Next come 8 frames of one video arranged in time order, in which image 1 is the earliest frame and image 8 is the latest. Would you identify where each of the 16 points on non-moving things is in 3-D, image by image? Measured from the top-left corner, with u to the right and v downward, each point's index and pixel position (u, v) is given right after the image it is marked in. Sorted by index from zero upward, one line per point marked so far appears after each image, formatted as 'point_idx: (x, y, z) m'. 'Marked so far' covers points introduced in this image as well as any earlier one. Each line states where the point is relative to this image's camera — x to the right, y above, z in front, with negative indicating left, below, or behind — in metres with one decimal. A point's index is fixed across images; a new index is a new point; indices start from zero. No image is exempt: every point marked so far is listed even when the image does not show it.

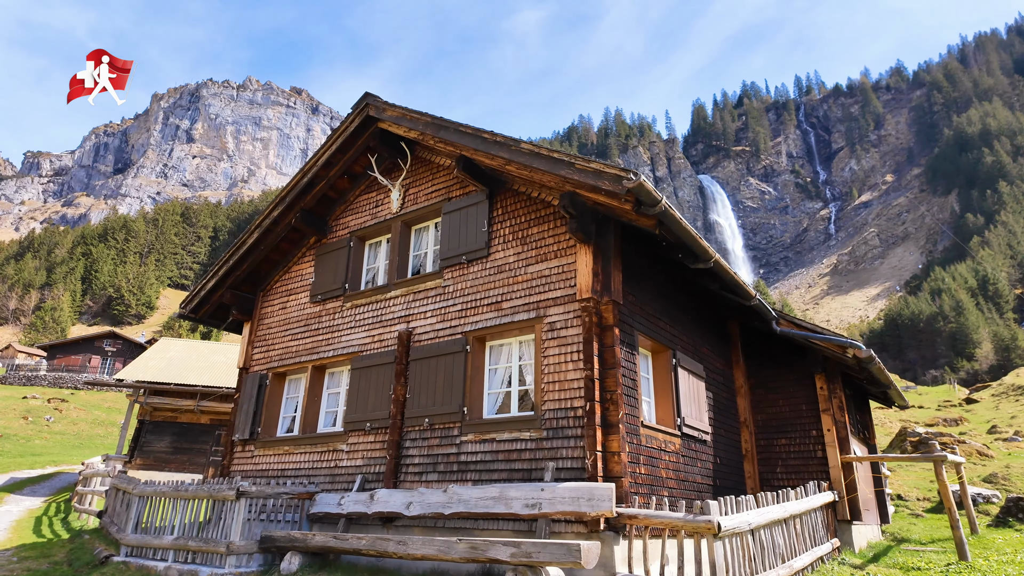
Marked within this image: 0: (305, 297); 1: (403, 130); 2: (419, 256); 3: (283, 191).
0: (-4.2, -0.2, +11.8) m
1: (-1.9, +2.7, +10.2) m
2: (-1.8, +0.6, +10.6) m
3: (-4.5, +1.9, +11.5) m
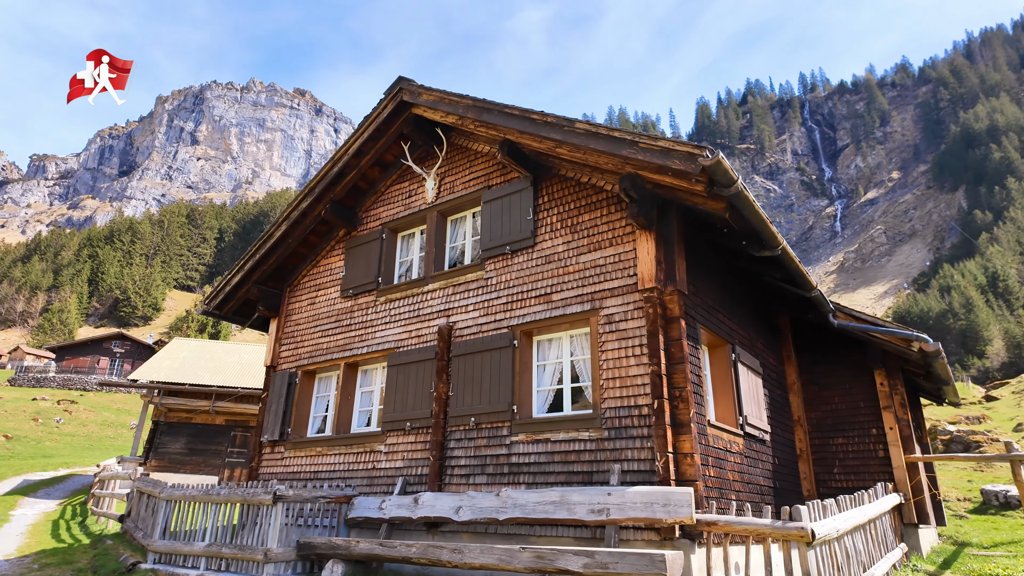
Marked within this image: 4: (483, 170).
0: (-3.4, -0.1, +11.4) m
1: (-1.2, +2.9, +9.8) m
2: (-1.0, +0.7, +10.1) m
3: (-3.7, +2.0, +11.0) m
4: (-0.5, +2.0, +9.8) m
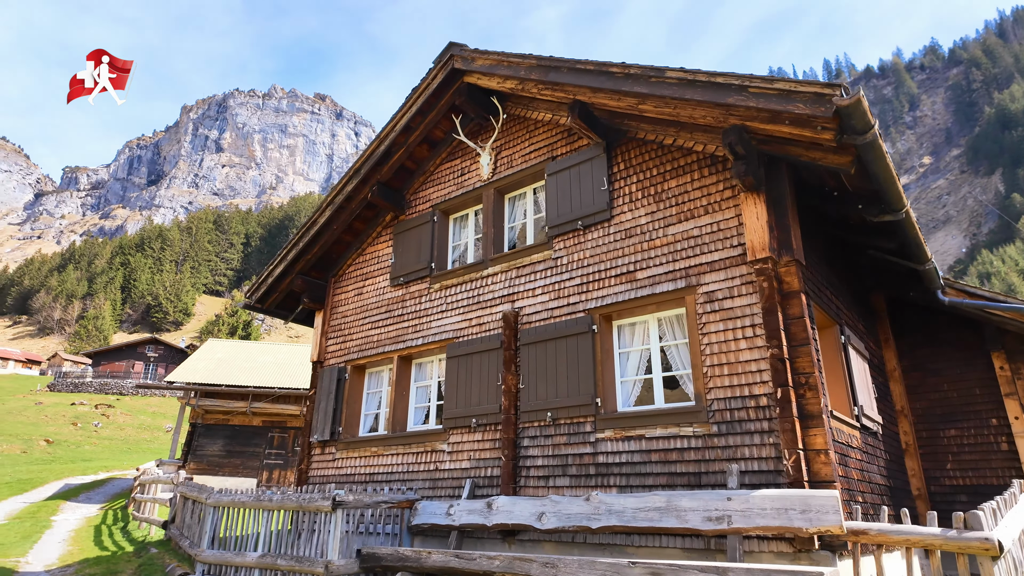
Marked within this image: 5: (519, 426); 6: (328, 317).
0: (-2.3, +0.1, +10.6) m
1: (-0.2, +3.1, +8.9) m
2: (0.0, +1.0, +9.2) m
3: (-2.7, +2.2, +10.3) m
4: (+0.5, +2.2, +8.9) m
5: (+0.1, -1.8, +7.7) m
6: (-3.5, -0.6, +11.2) m
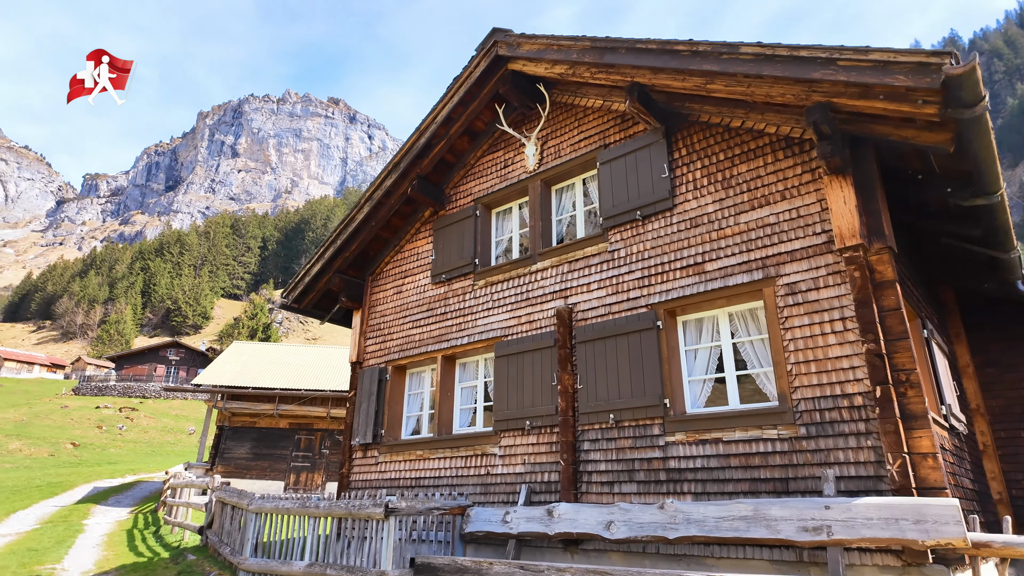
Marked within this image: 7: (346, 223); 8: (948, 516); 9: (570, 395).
0: (-1.5, +0.2, +10.2) m
1: (+0.5, +3.2, +8.5) m
2: (+0.8, +1.0, +8.8) m
3: (-1.9, +2.2, +9.9) m
4: (+1.2, +2.3, +8.5) m
5: (+0.8, -1.8, +7.3) m
6: (-2.7, -0.5, +10.8) m
7: (-2.9, +1.2, +10.4) m
8: (+3.4, -1.8, +4.6) m
9: (+0.7, -1.4, +7.4) m
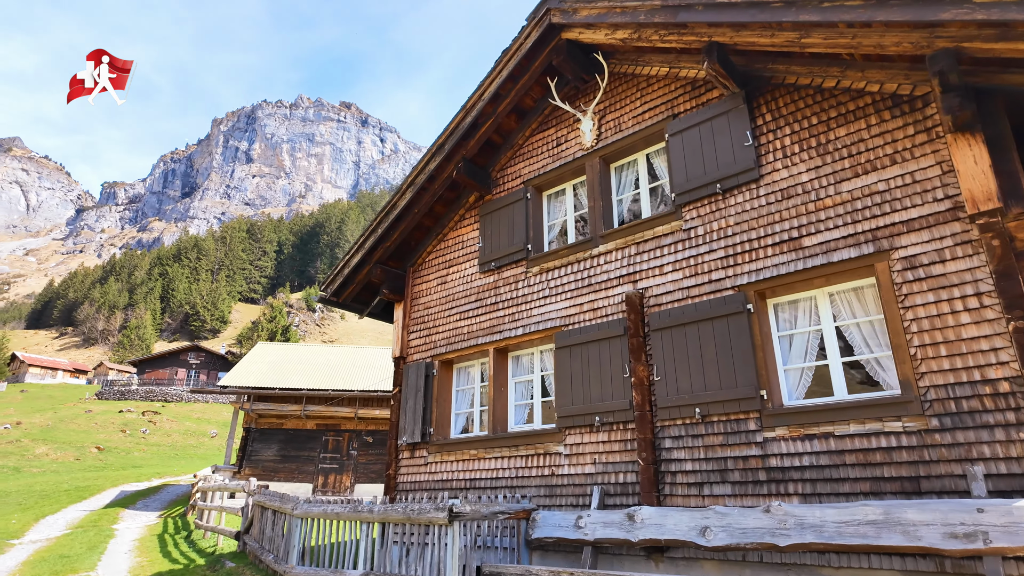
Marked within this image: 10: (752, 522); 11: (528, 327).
0: (-0.7, +0.3, +9.6) m
1: (+1.2, +3.4, +7.8) m
2: (+1.6, +1.2, +8.2) m
3: (-1.1, +2.4, +9.3) m
4: (+2.0, +2.5, +7.8) m
5: (+1.6, -1.5, +6.6) m
6: (-1.8, -0.4, +10.2) m
7: (-2.1, +1.3, +9.8) m
8: (+4.1, -1.5, +3.9) m
9: (+1.5, -1.2, +6.8) m
10: (+2.2, -2.1, +5.4) m
11: (+0.2, -0.5, +8.4) m
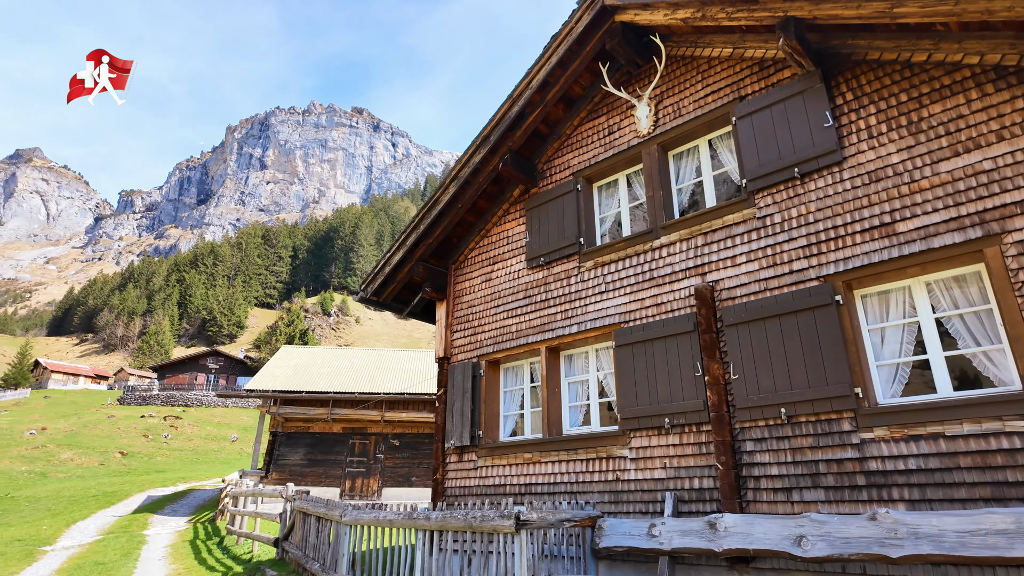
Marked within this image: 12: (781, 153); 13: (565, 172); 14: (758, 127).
0: (+0.1, +0.4, +9.2) m
1: (+1.9, +3.5, +7.4) m
2: (+2.3, +1.3, +7.8) m
3: (-0.4, +2.4, +9.0) m
4: (+2.7, +2.6, +7.4) m
5: (+2.3, -1.5, +6.2) m
6: (-1.0, -0.3, +9.9) m
7: (-1.3, +1.3, +9.5) m
8: (+4.8, -1.4, +3.4) m
9: (+2.3, -1.1, +6.3) m
10: (+2.9, -2.0, +5.0) m
11: (+1.0, -0.5, +8.0) m
12: (+3.0, +1.5, +6.6) m
13: (+0.8, +1.8, +9.0) m
14: (+2.9, +1.9, +6.9) m
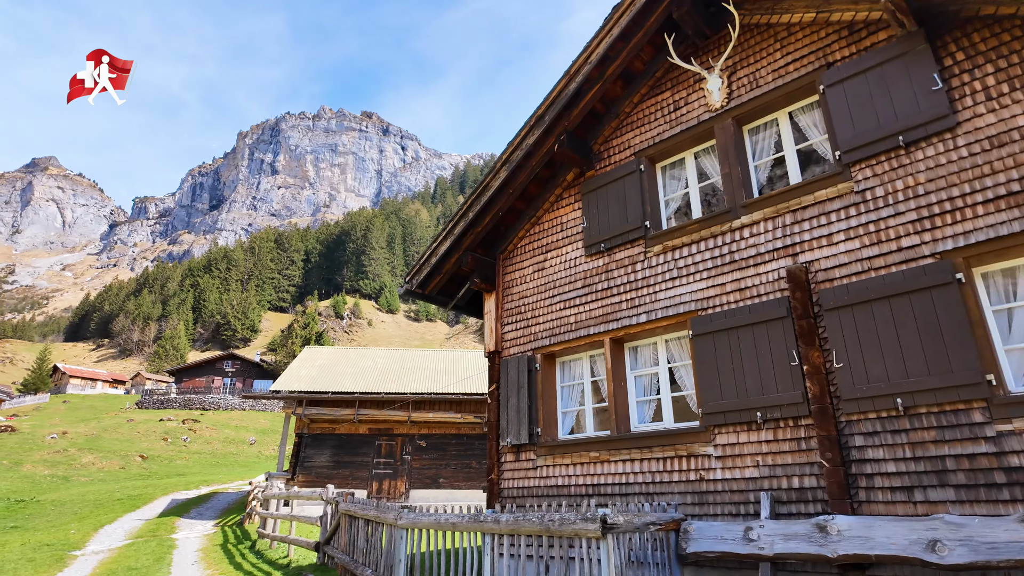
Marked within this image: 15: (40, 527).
0: (+0.9, +0.6, +8.7) m
1: (+2.7, +3.7, +6.9) m
2: (+3.1, +1.5, +7.2) m
3: (+0.4, +2.6, +8.5) m
4: (+3.5, +2.8, +6.9) m
5: (+3.1, -1.3, +5.7) m
6: (-0.2, -0.2, +9.4) m
7: (-0.5, +1.5, +9.0) m
8: (+5.5, -1.2, +2.8) m
9: (+3.1, -0.9, +5.8) m
10: (+3.7, -1.8, +4.4) m
11: (+1.8, -0.3, +7.5) m
12: (+3.8, +1.7, +6.1) m
13: (+1.6, +1.9, +8.5) m
14: (+3.7, +2.1, +6.4) m
15: (-15.3, -7.7, +19.0) m
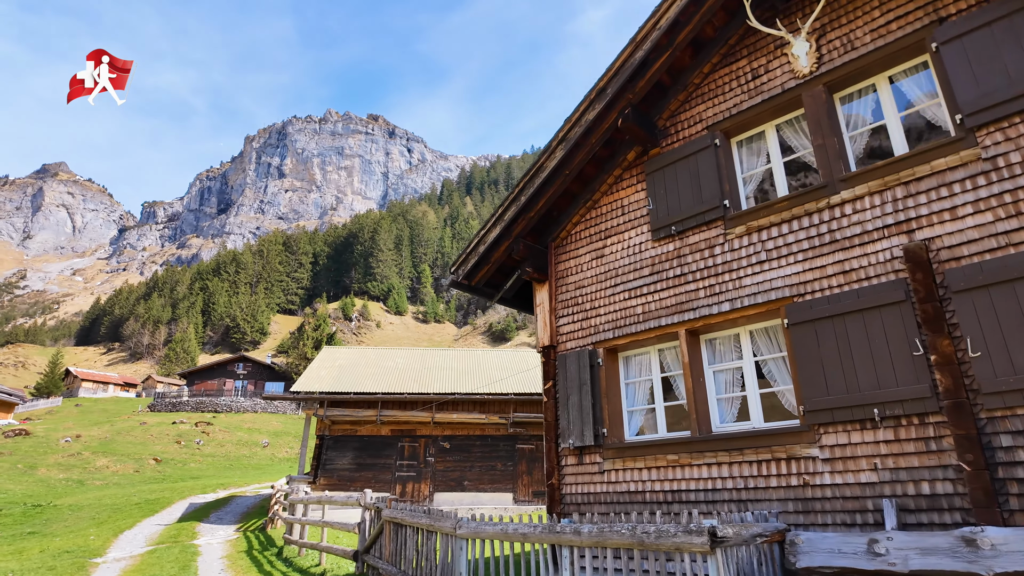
0: (+1.7, +0.7, +8.1) m
1: (+3.4, +3.8, +6.2) m
2: (+3.9, +1.7, +6.5) m
3: (+1.2, +2.8, +7.8) m
4: (+4.2, +3.0, +6.2) m
5: (+3.9, -1.1, +5.0) m
6: (+0.7, 0.0, +8.7) m
7: (+0.3, +1.6, +8.4) m
8: (+6.3, -0.9, +2.1) m
9: (+3.8, -0.7, +5.1) m
10: (+4.5, -1.6, +3.7) m
11: (+2.6, -0.1, +6.8) m
12: (+4.6, +1.9, +5.4) m
13: (+2.4, +2.1, +7.8) m
14: (+4.4, +2.3, +5.7) m
15: (-14.3, -7.7, +18.5) m
